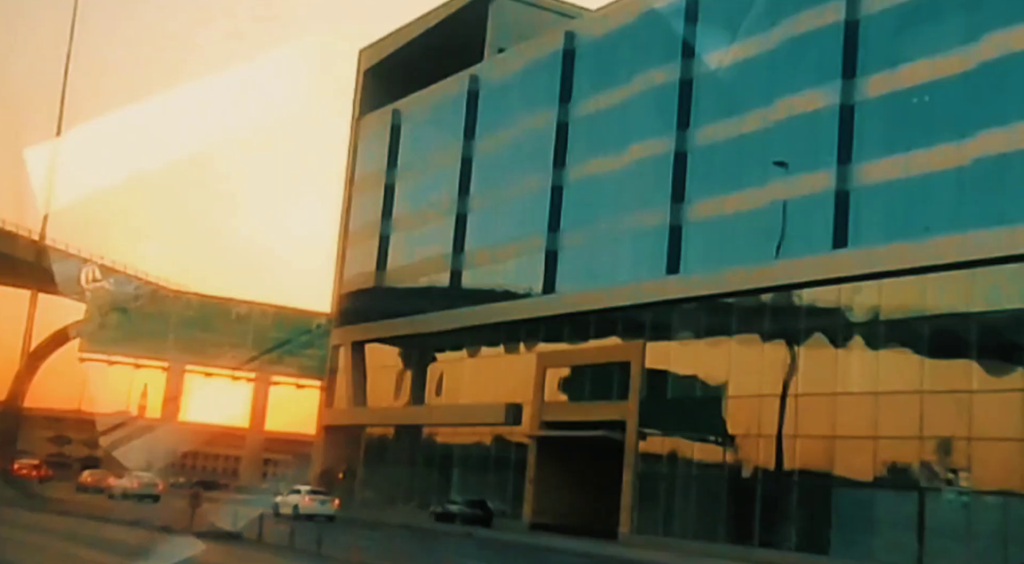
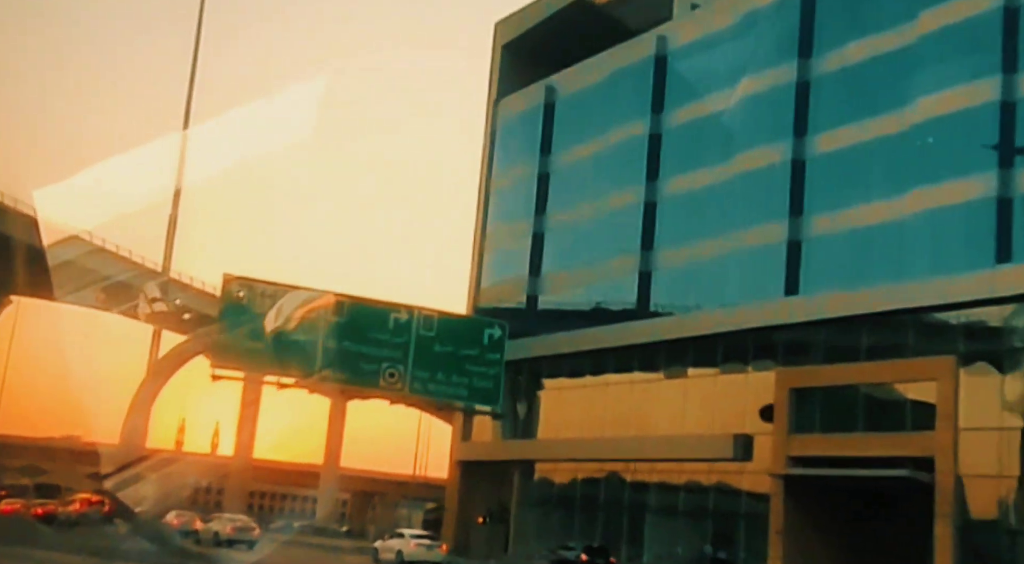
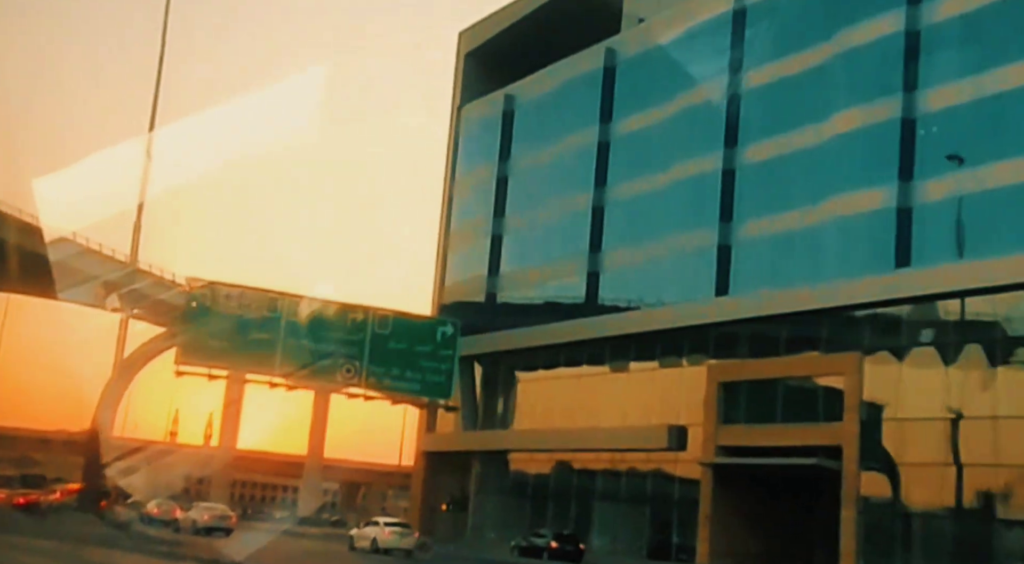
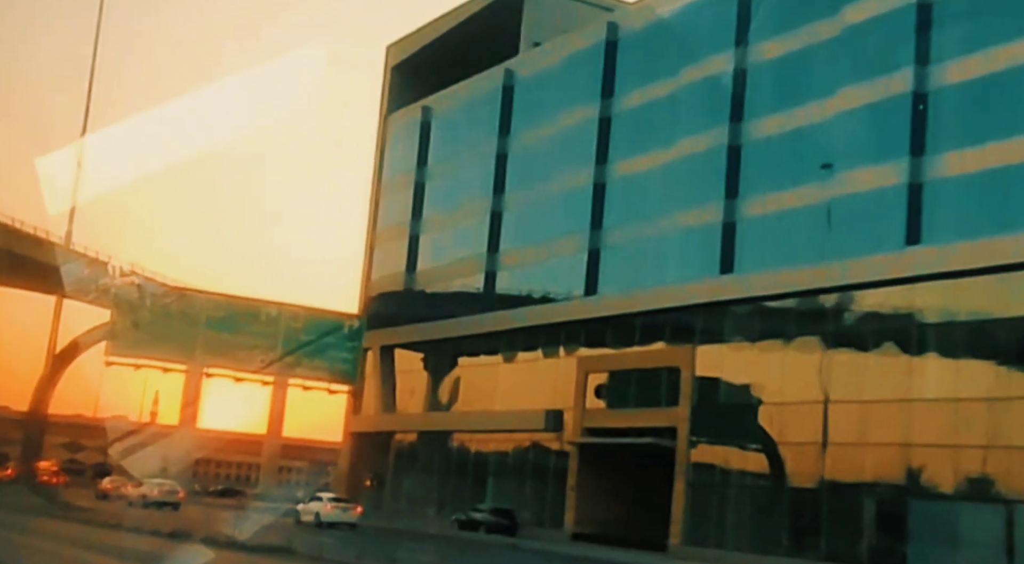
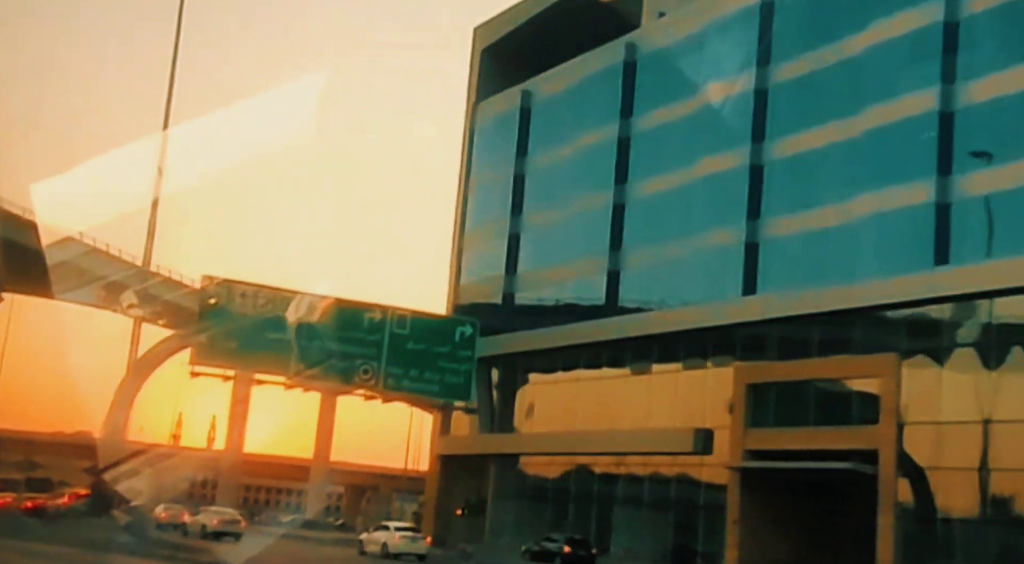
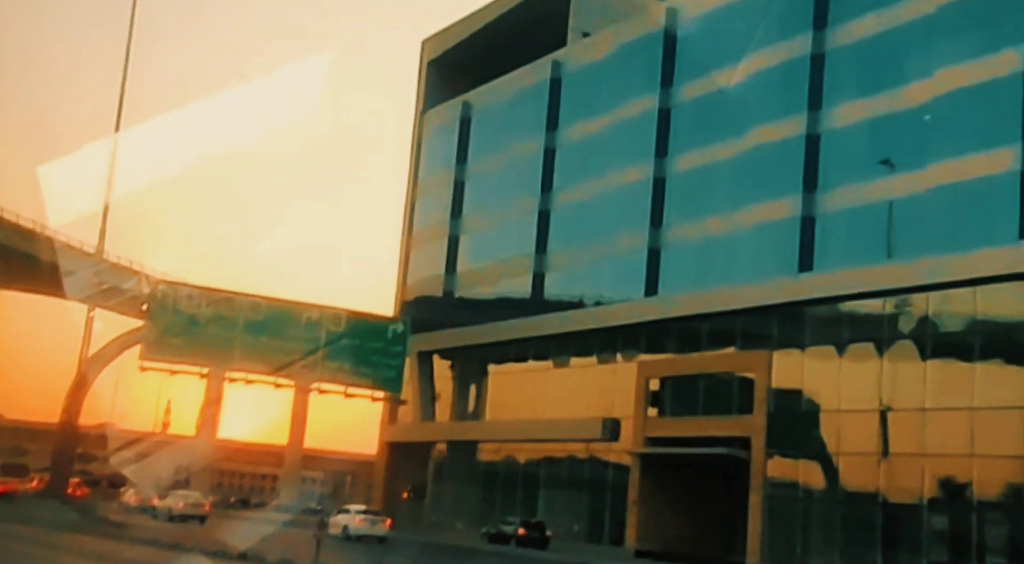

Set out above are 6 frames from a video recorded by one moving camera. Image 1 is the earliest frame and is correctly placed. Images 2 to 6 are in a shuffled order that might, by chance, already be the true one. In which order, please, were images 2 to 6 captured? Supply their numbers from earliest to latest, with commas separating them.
4, 6, 3, 5, 2
